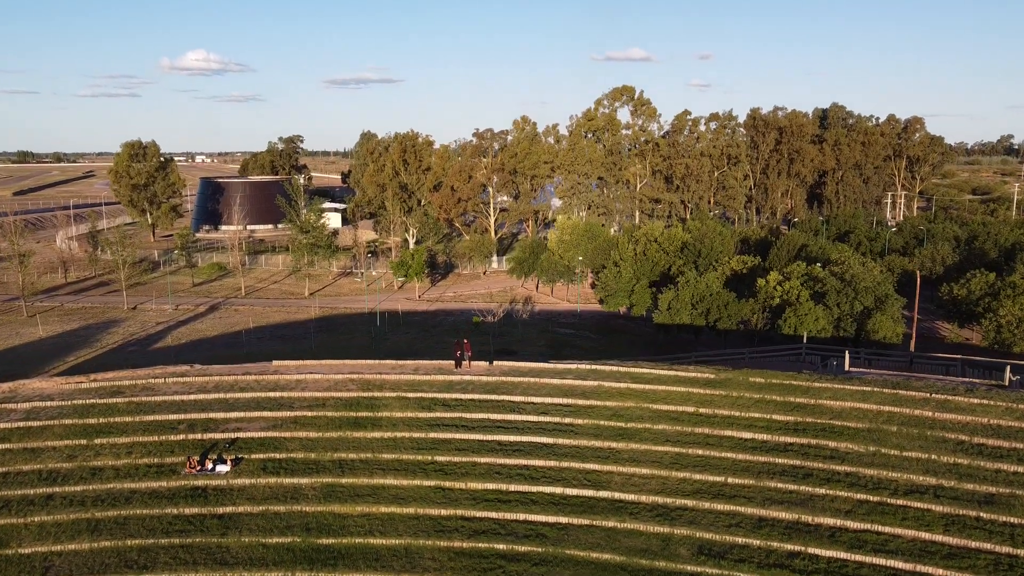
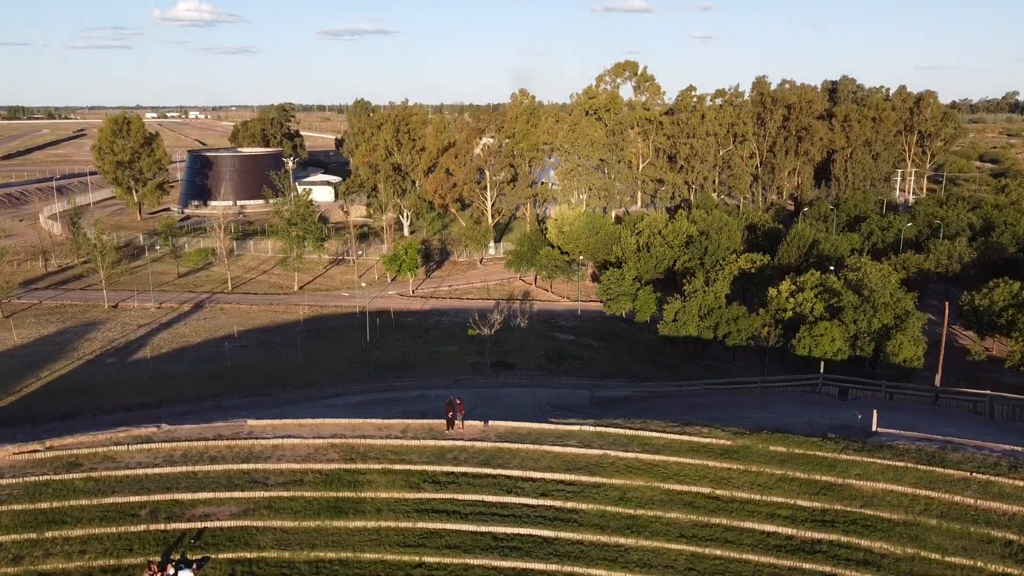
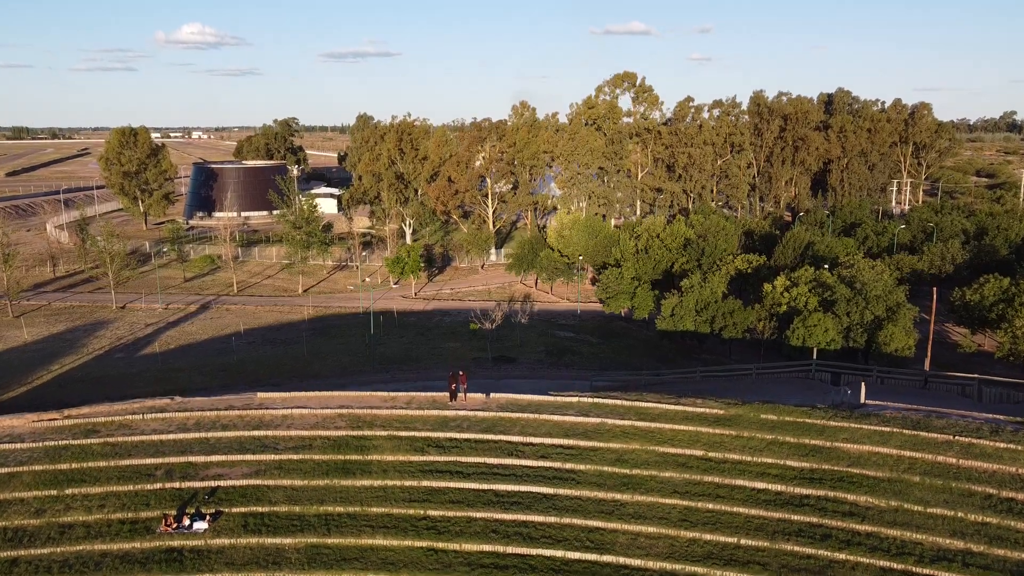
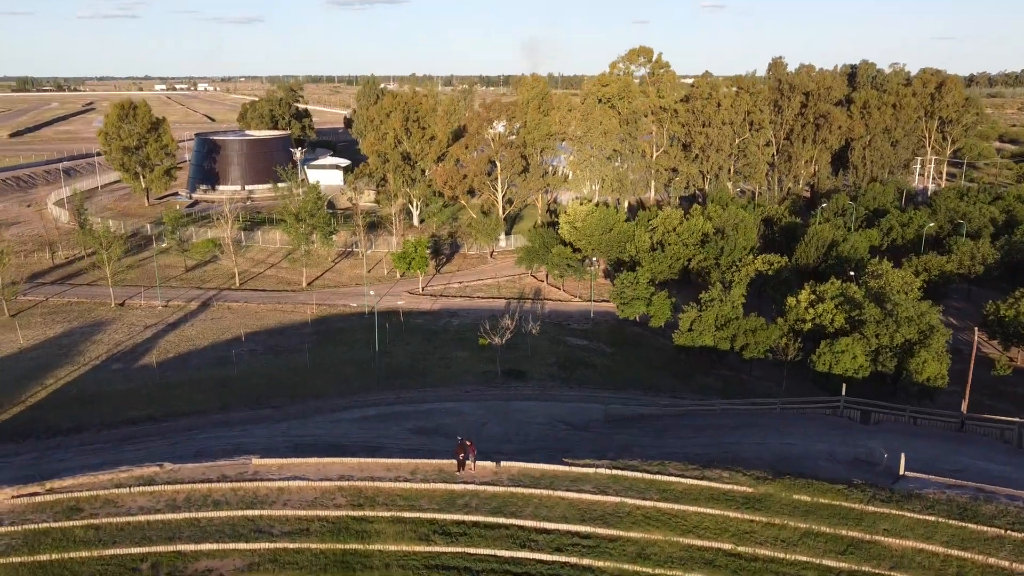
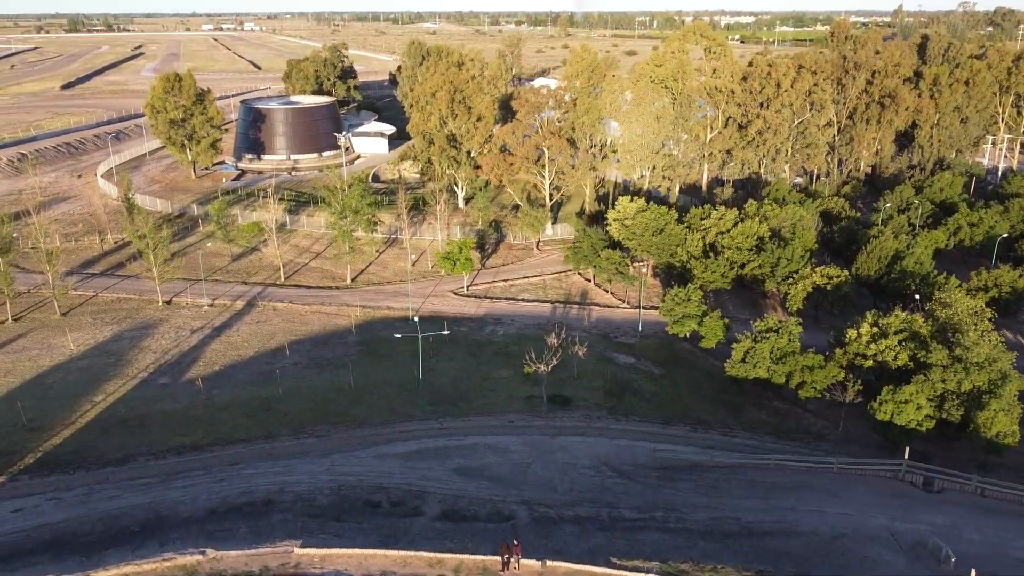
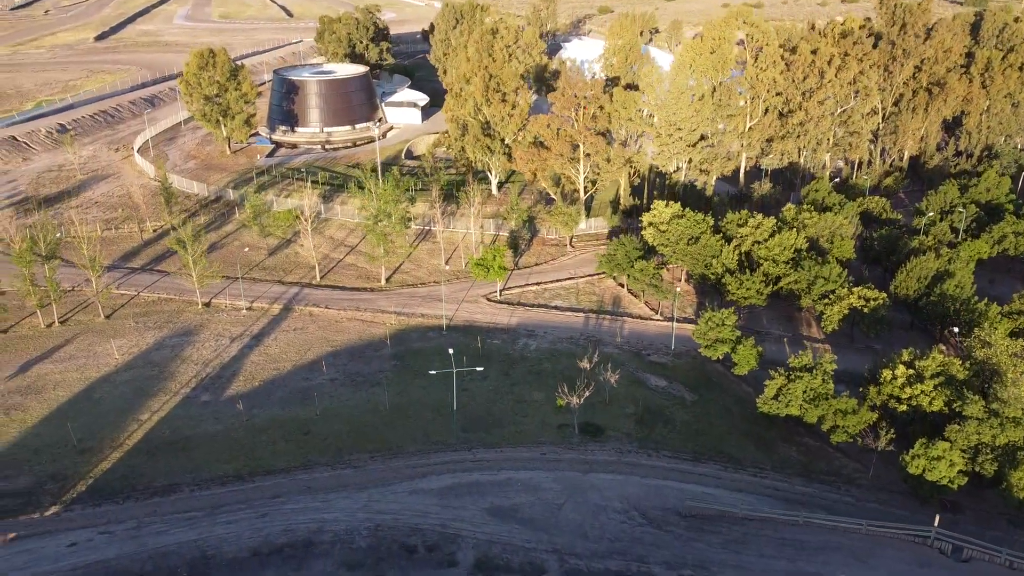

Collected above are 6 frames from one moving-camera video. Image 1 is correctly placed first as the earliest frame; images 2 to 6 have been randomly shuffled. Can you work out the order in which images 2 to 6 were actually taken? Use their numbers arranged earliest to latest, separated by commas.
3, 2, 4, 5, 6
